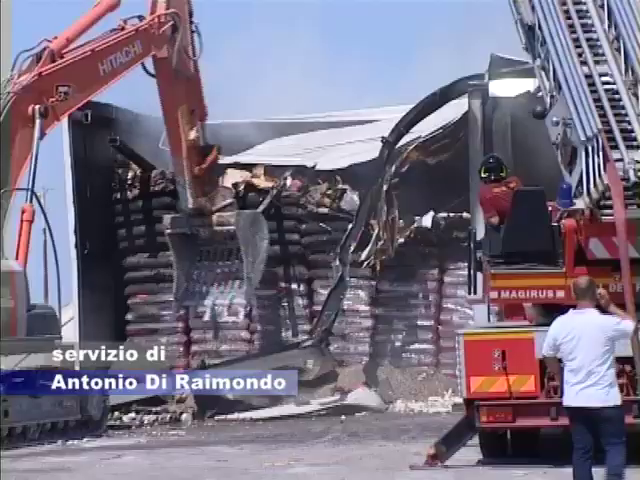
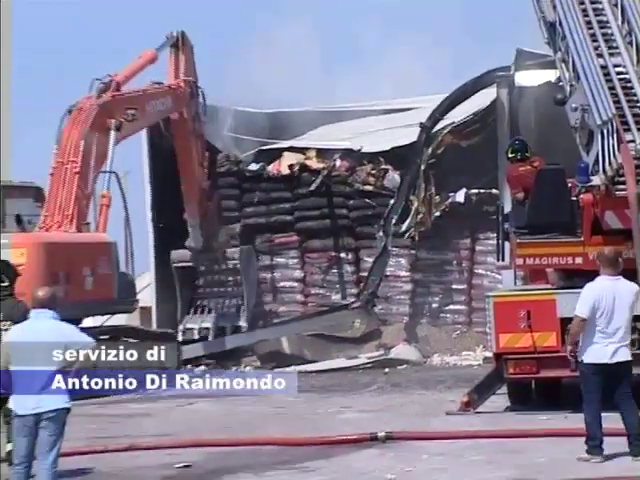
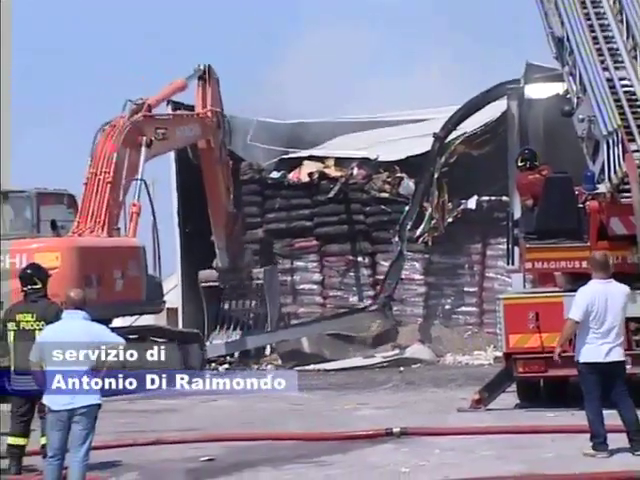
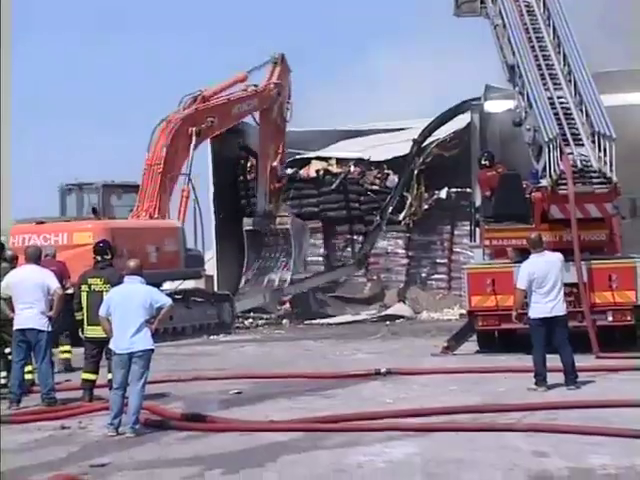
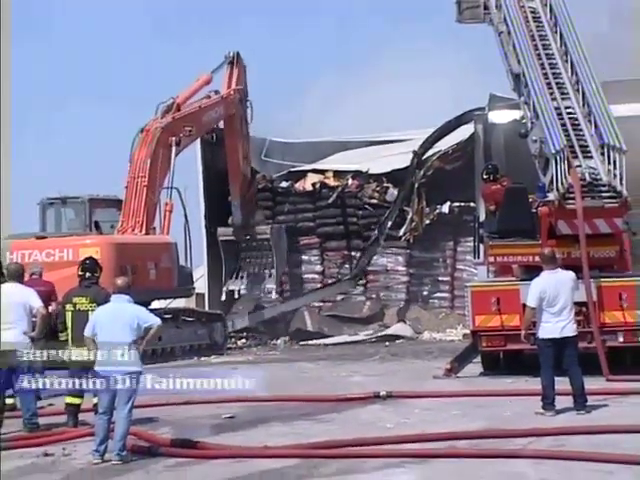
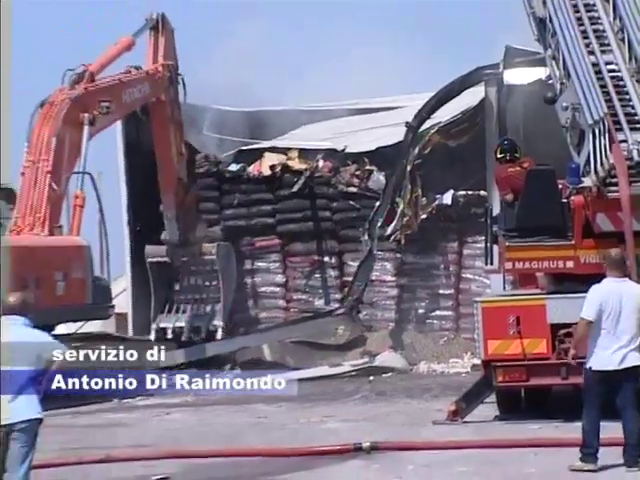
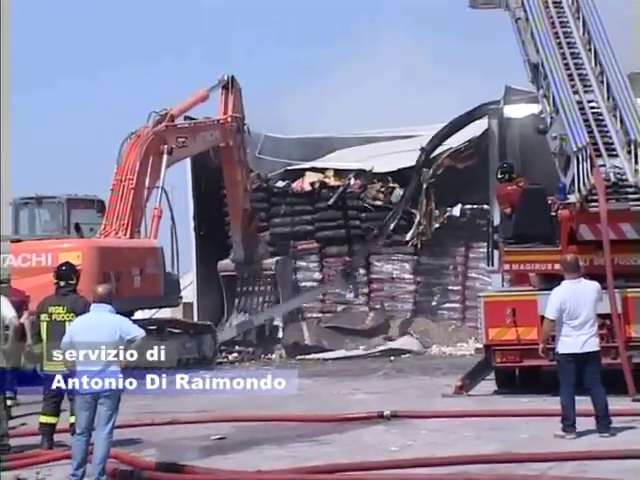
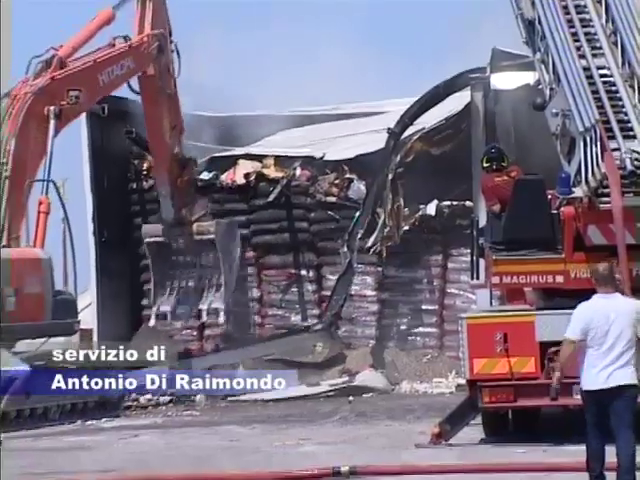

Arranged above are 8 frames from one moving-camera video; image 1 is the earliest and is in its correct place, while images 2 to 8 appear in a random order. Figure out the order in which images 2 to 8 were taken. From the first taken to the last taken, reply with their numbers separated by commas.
8, 6, 2, 3, 7, 5, 4
